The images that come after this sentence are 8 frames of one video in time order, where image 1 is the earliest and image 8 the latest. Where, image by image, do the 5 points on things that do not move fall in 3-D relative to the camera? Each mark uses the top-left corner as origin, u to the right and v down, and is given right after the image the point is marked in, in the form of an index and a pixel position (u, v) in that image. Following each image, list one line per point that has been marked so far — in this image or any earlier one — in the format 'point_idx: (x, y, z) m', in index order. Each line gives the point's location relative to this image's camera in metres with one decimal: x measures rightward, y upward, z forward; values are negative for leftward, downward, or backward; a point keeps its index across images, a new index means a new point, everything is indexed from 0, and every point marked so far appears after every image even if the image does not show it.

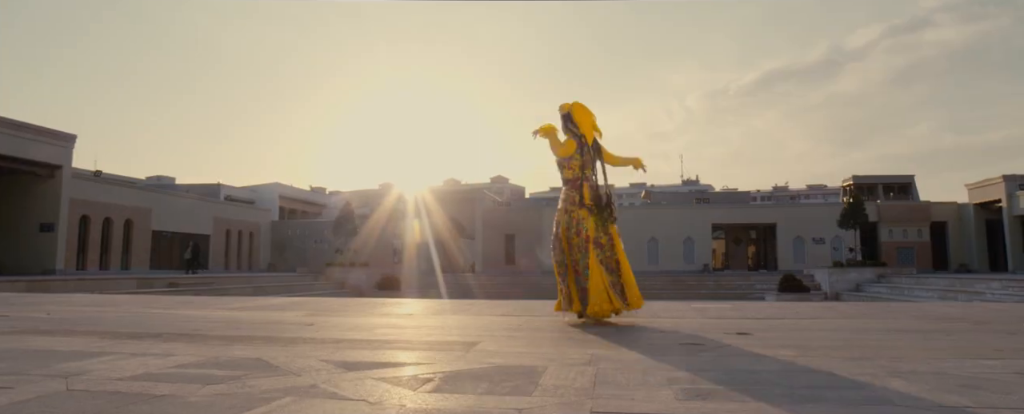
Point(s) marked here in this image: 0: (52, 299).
0: (-6.8, -1.3, +9.5) m
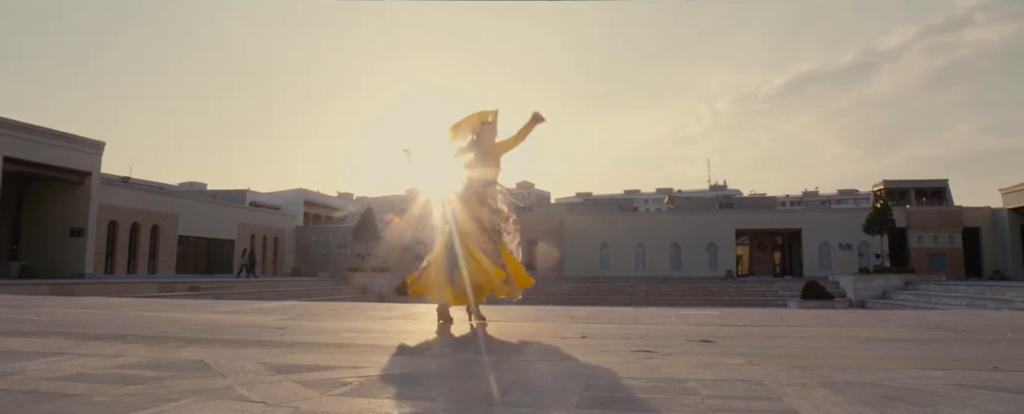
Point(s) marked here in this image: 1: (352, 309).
0: (-6.9, -1.4, +9.8) m
1: (-2.3, -1.4, +9.2) m
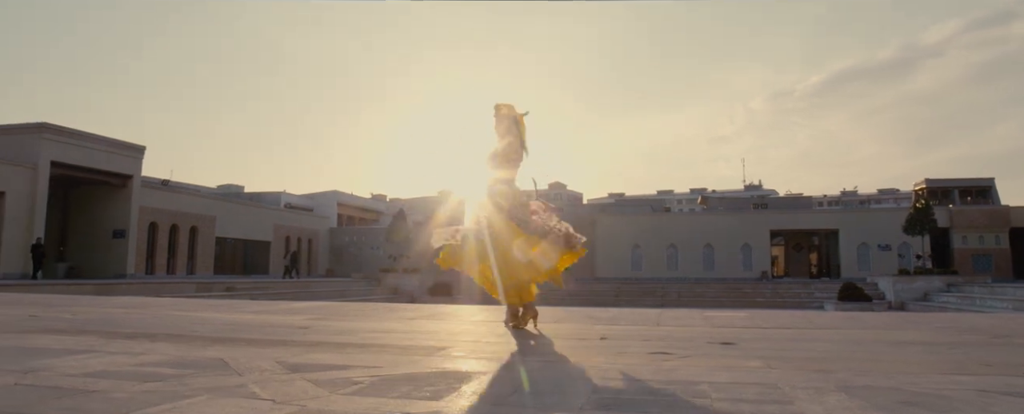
0: (-6.5, -1.5, +10.2) m
1: (-1.9, -1.5, +9.3) m
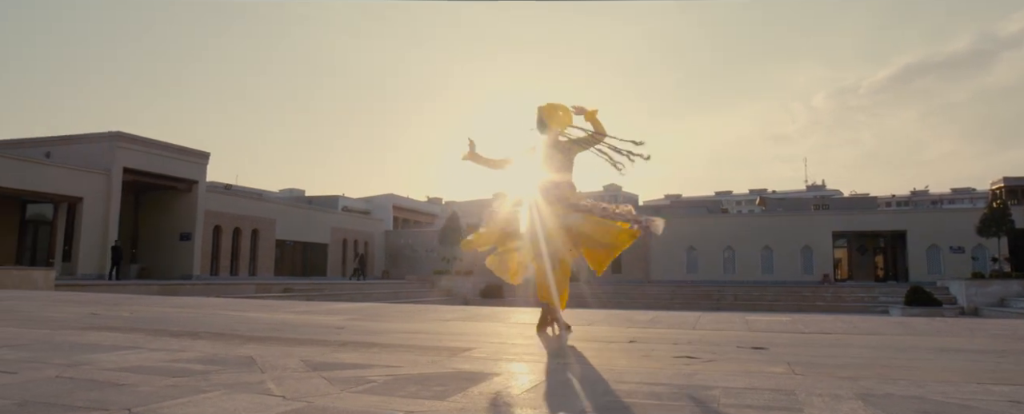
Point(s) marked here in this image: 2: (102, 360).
0: (-5.9, -1.5, +10.7) m
1: (-1.4, -1.5, +9.4) m
2: (-2.6, -1.0, +4.1) m
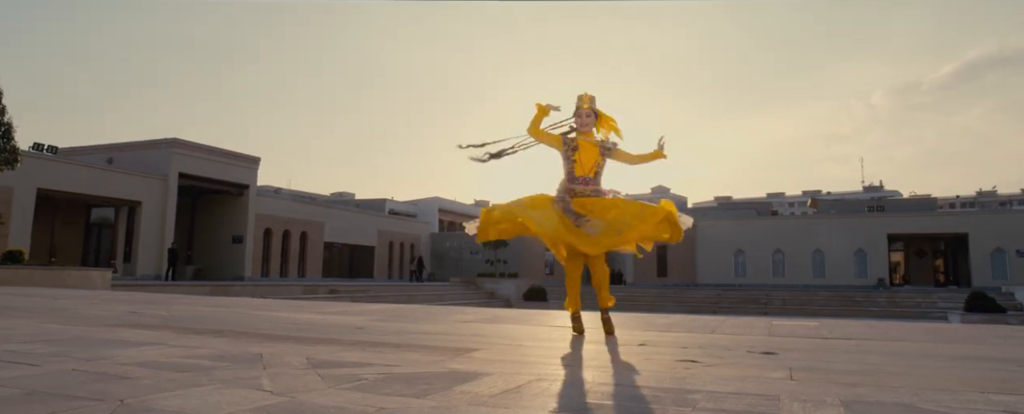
0: (-5.4, -1.6, +11.2) m
1: (-1.0, -1.6, +9.6) m
2: (-2.6, -1.0, +4.3) m
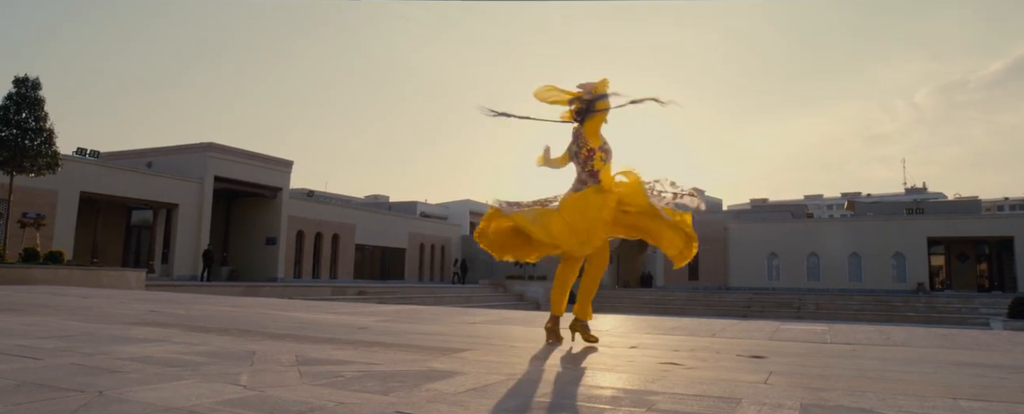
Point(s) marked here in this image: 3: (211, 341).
0: (-5.2, -1.6, +11.6) m
1: (-0.8, -1.6, +9.7) m
2: (-2.7, -1.0, +4.6) m
3: (-2.5, -1.1, +5.4) m
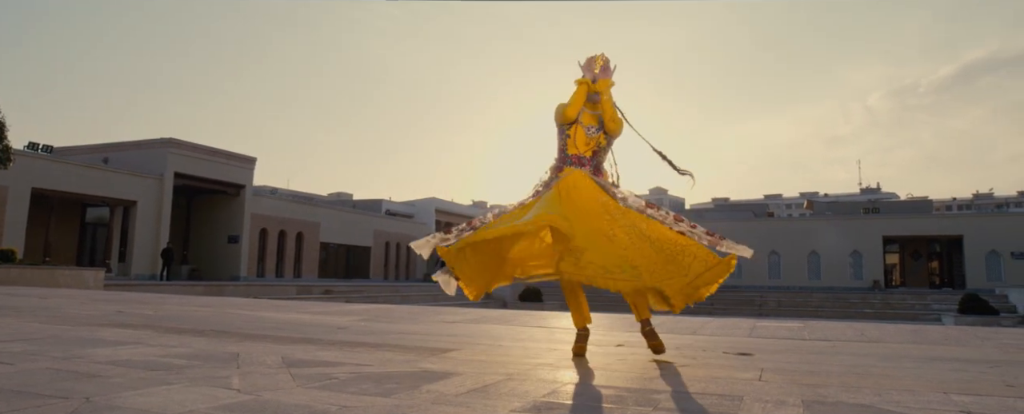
0: (-5.6, -1.6, +11.2) m
1: (-1.2, -1.6, +9.6) m
2: (-2.8, -1.0, +4.4) m
3: (-2.6, -1.1, +5.2) m
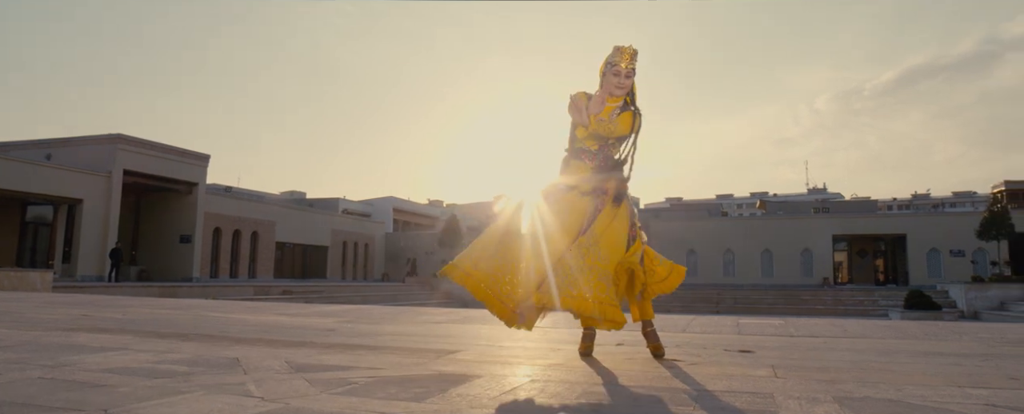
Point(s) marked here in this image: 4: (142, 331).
0: (-6.0, -1.6, +10.8) m
1: (-1.5, -1.5, +9.5) m
2: (-2.7, -1.0, +4.1) m
3: (-2.5, -1.1, +4.9) m
4: (-3.5, -1.2, +6.1) m
